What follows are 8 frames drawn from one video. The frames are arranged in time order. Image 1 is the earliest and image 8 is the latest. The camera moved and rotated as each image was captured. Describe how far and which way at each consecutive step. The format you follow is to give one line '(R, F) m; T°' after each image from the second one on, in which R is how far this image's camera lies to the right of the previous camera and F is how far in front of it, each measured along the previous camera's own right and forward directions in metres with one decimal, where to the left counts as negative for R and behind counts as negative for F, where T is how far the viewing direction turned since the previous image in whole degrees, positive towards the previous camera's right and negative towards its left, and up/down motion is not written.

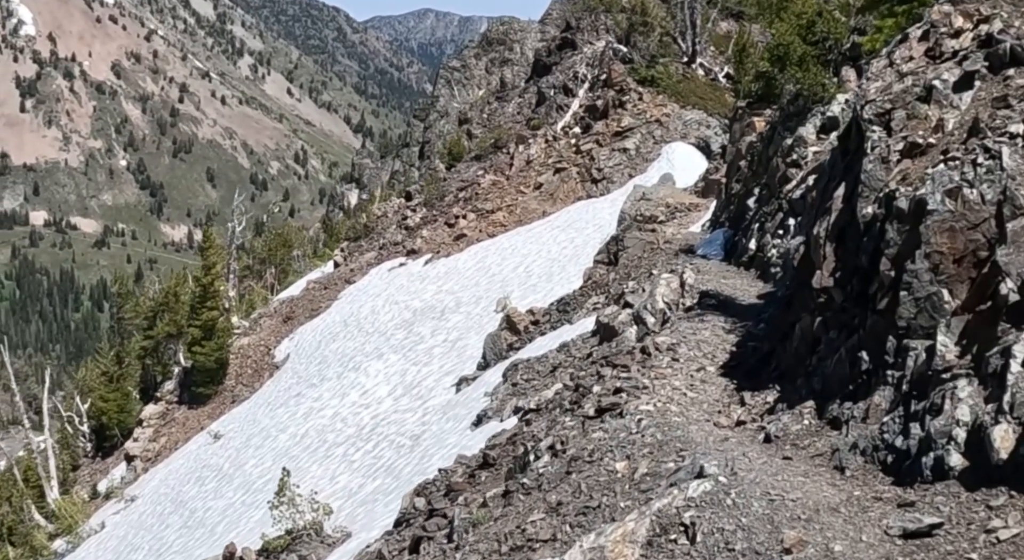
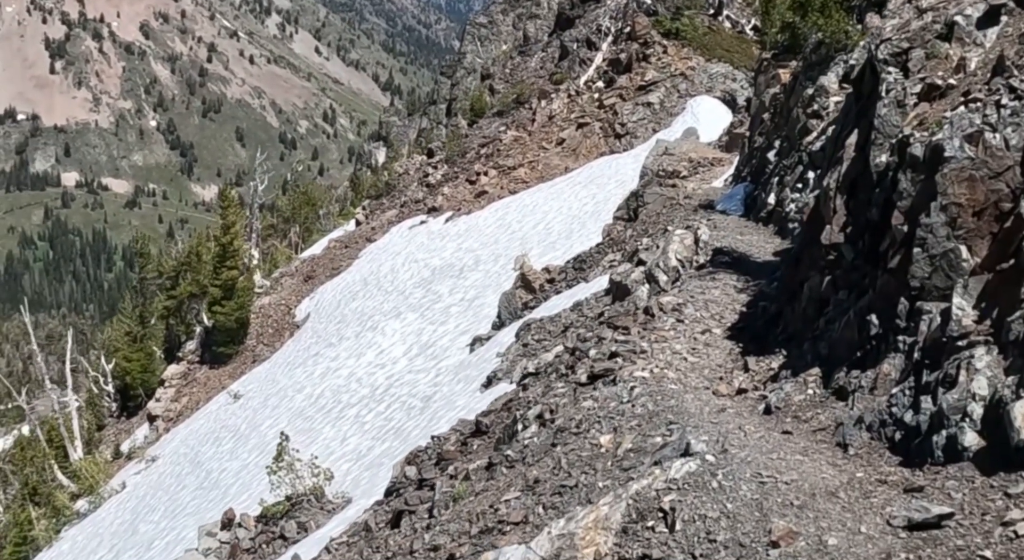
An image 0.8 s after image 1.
(+0.3, +0.7) m; -1°
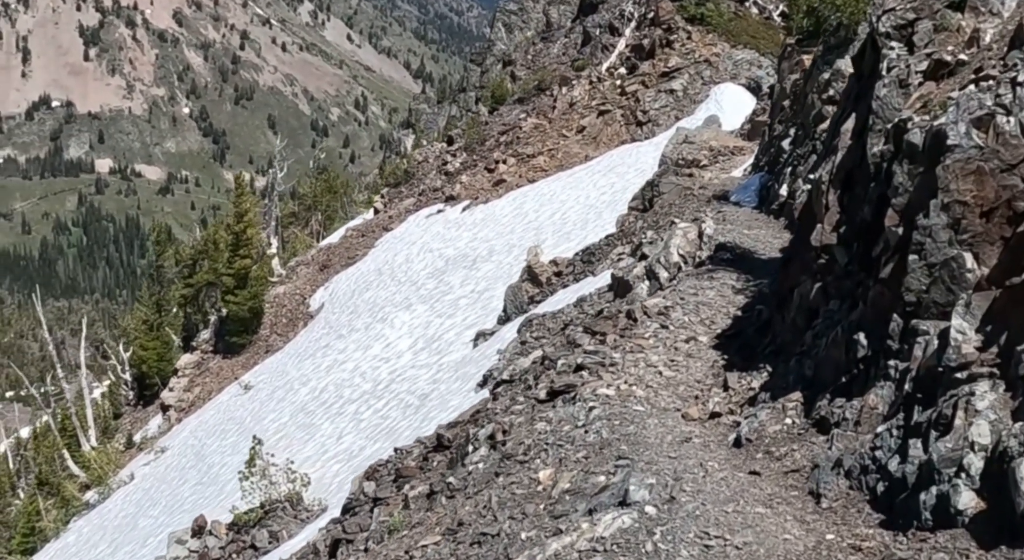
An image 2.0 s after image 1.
(+0.5, +1.0) m; -1°
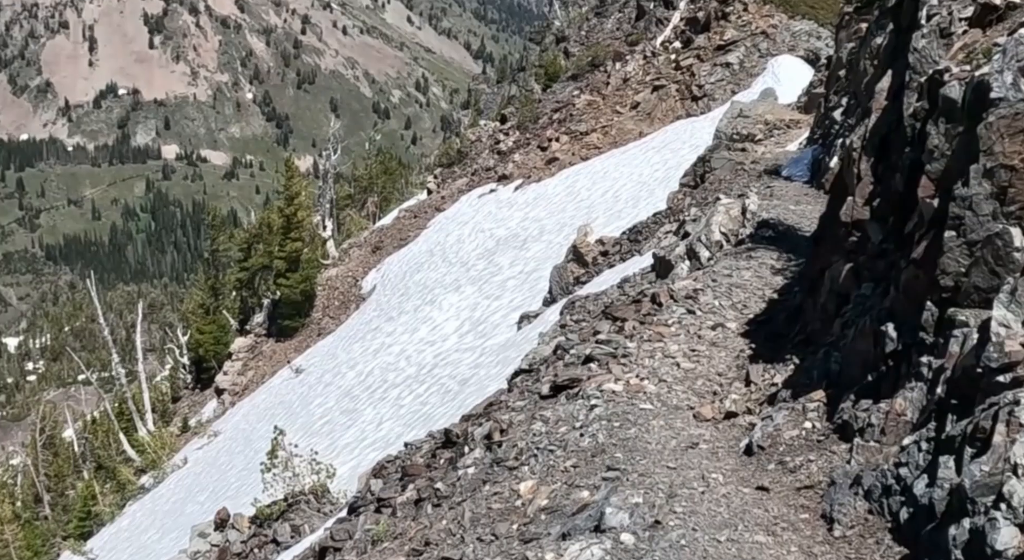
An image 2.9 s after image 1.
(+0.3, +0.8) m; -3°
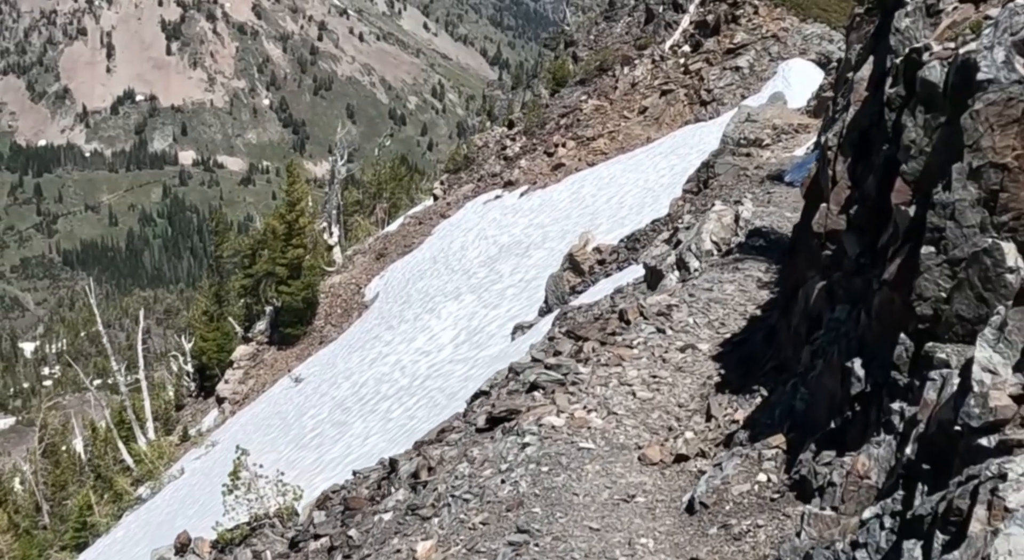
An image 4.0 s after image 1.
(+0.4, +0.9) m; -1°
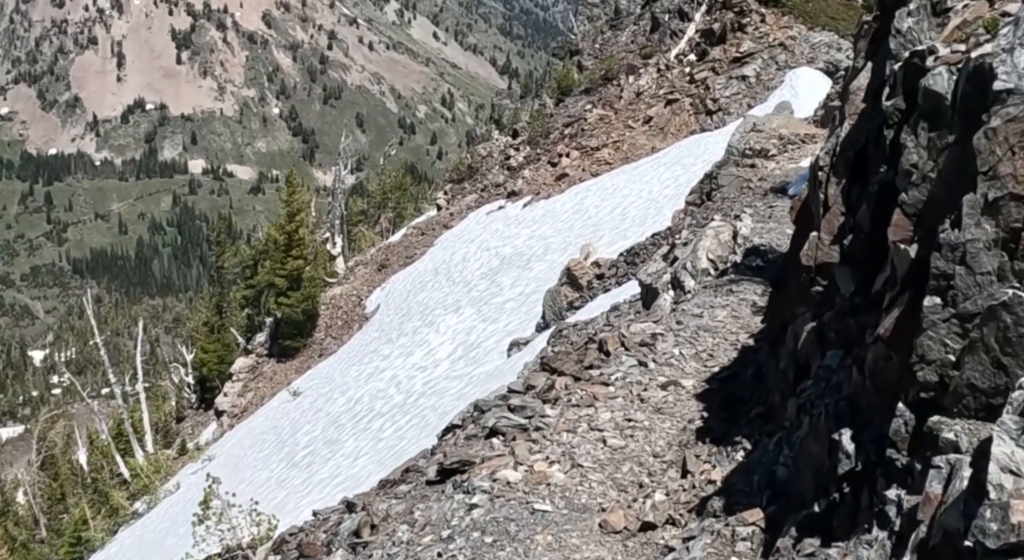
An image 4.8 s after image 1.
(+0.2, +0.7) m; 0°
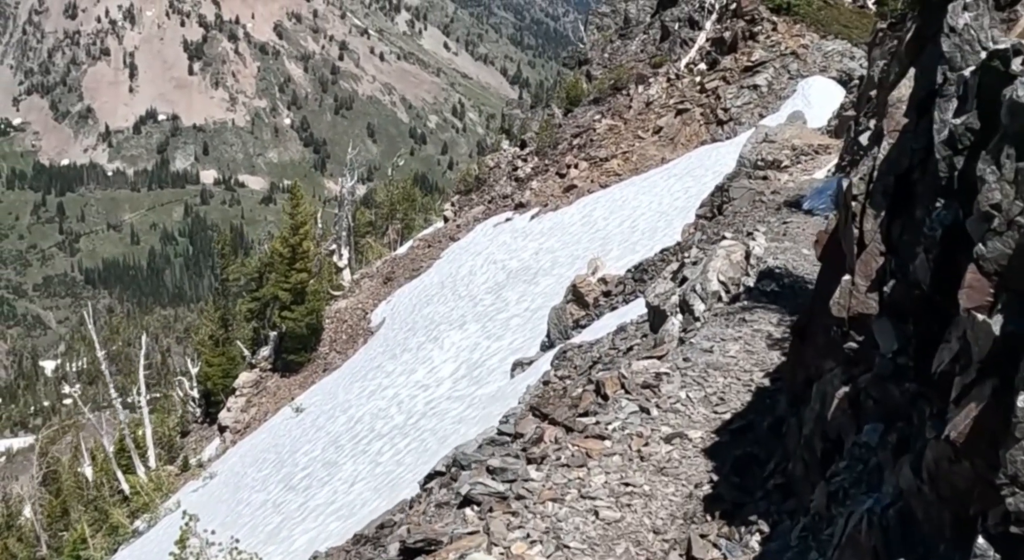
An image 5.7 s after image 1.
(+0.1, +0.8) m; 0°
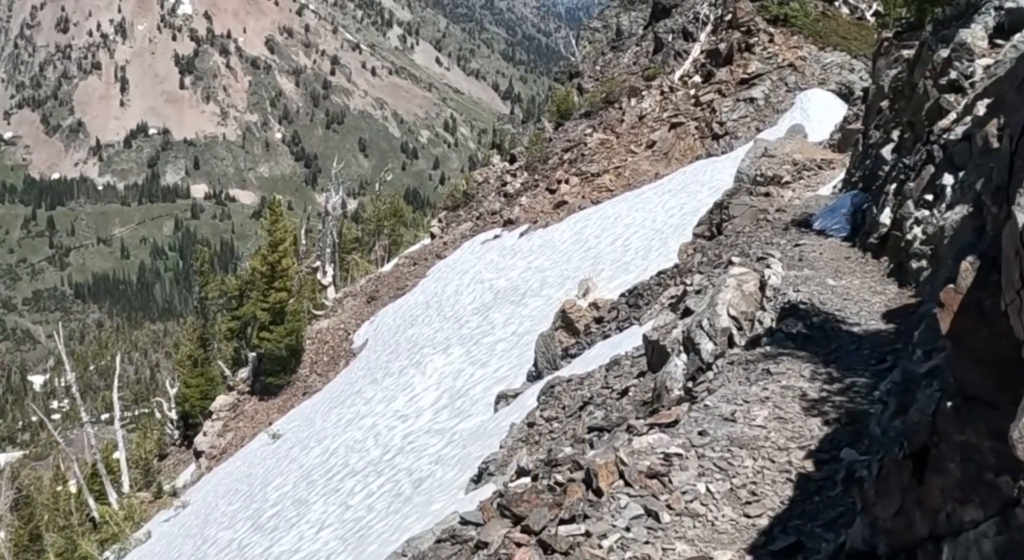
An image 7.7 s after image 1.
(+0.1, +1.7) m; 0°
